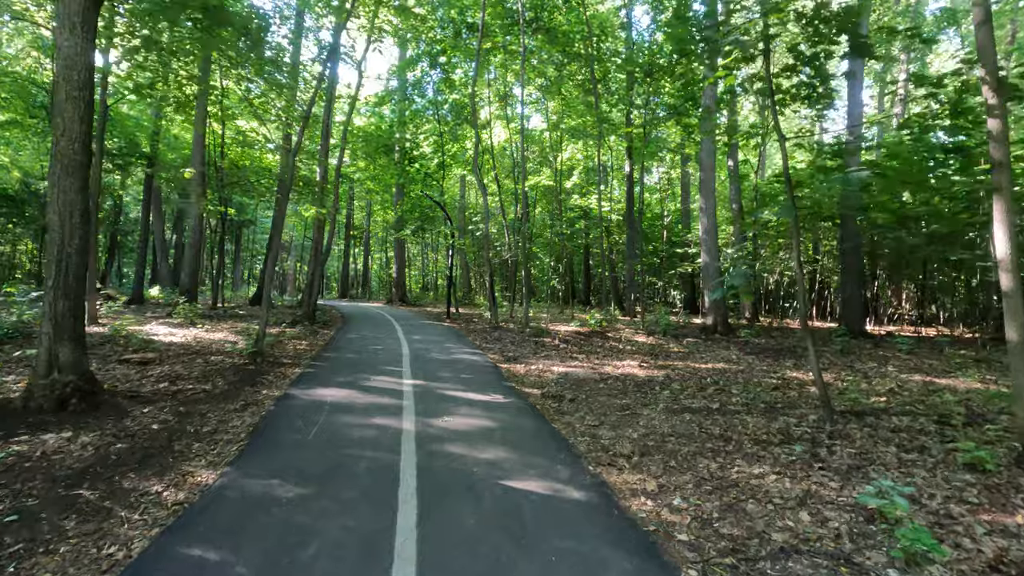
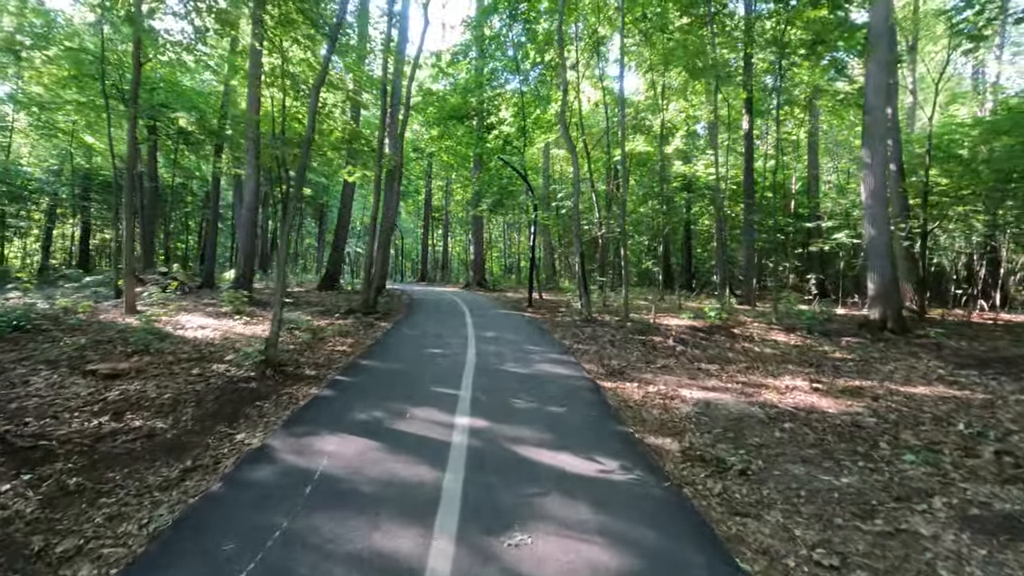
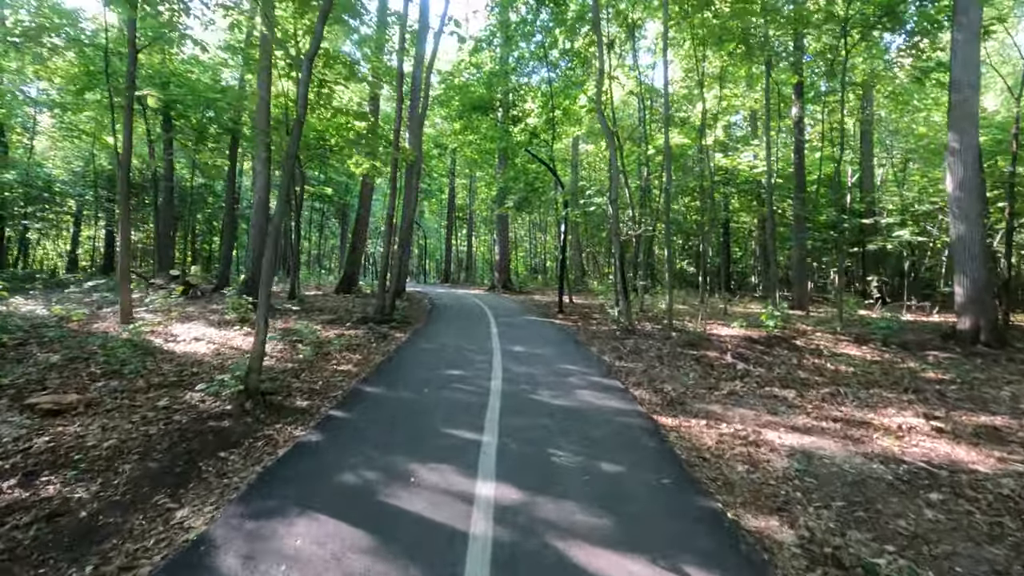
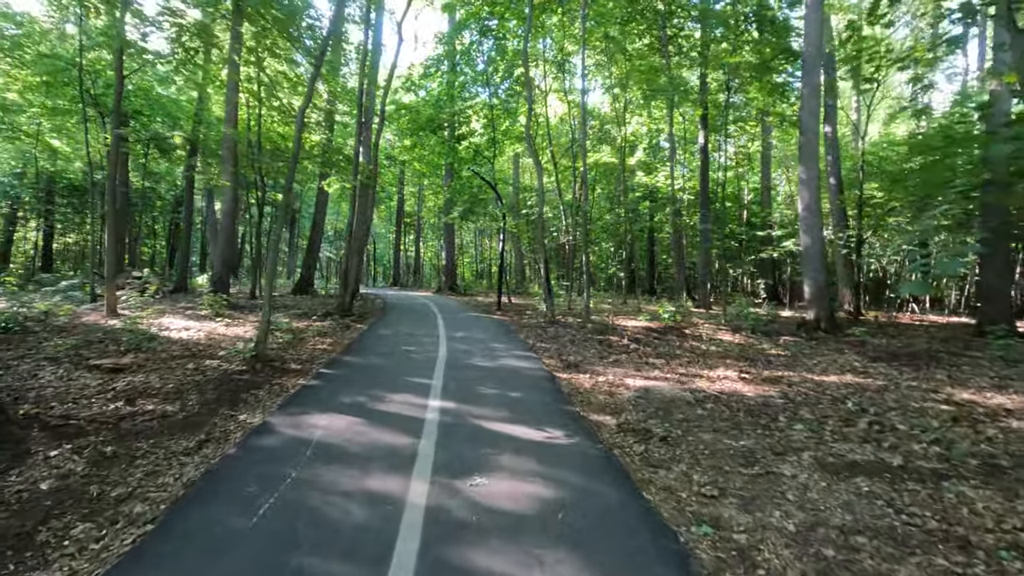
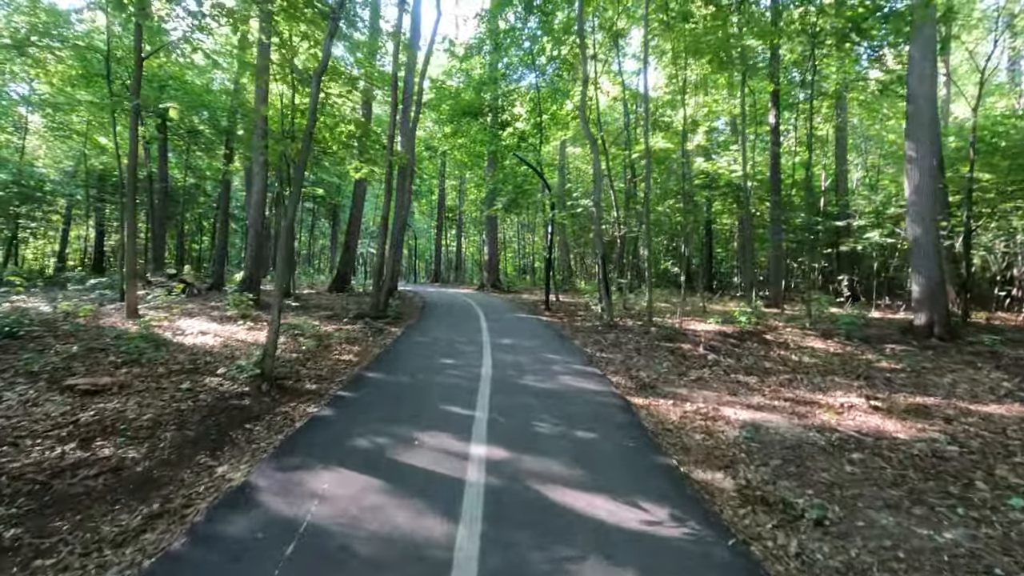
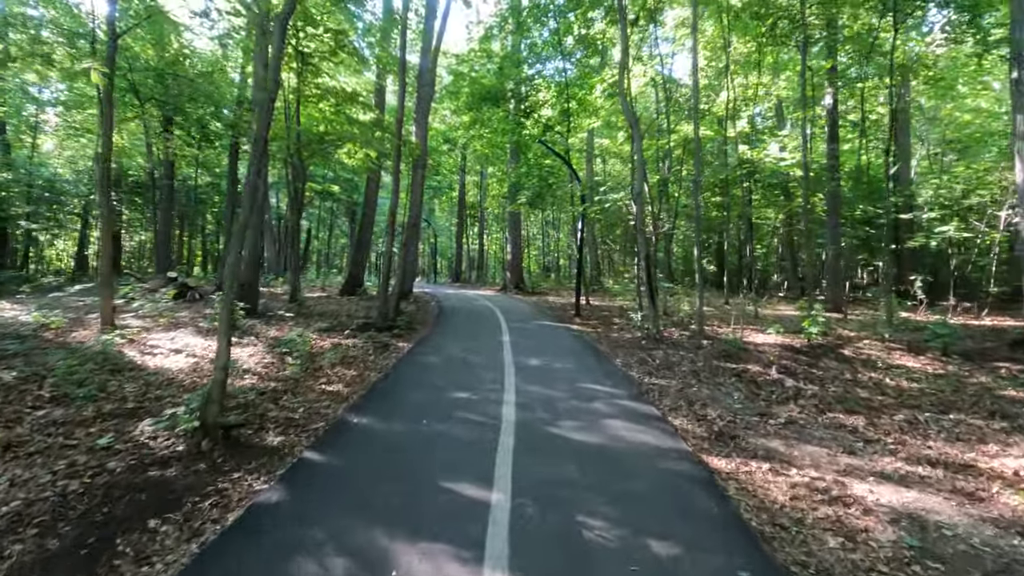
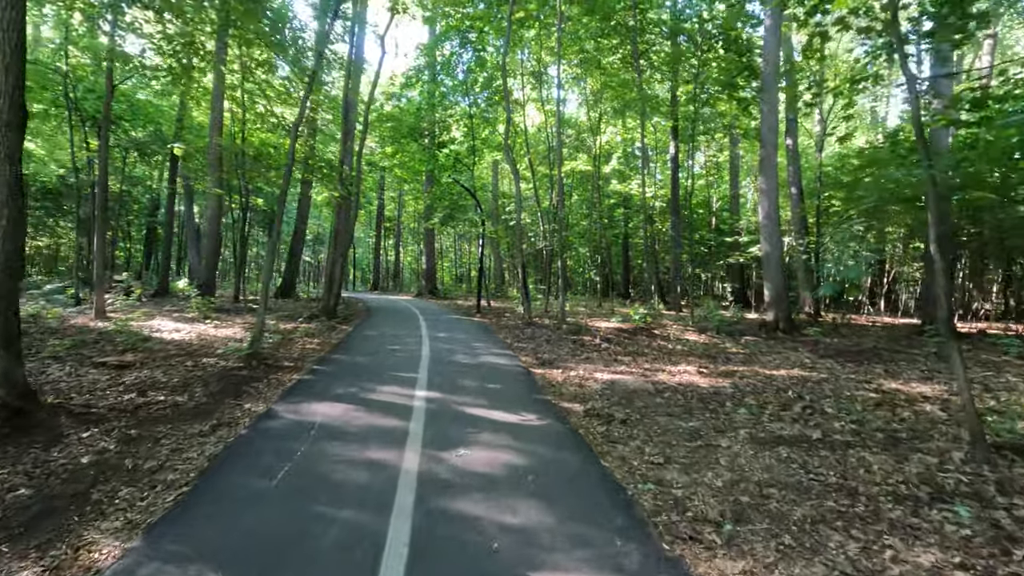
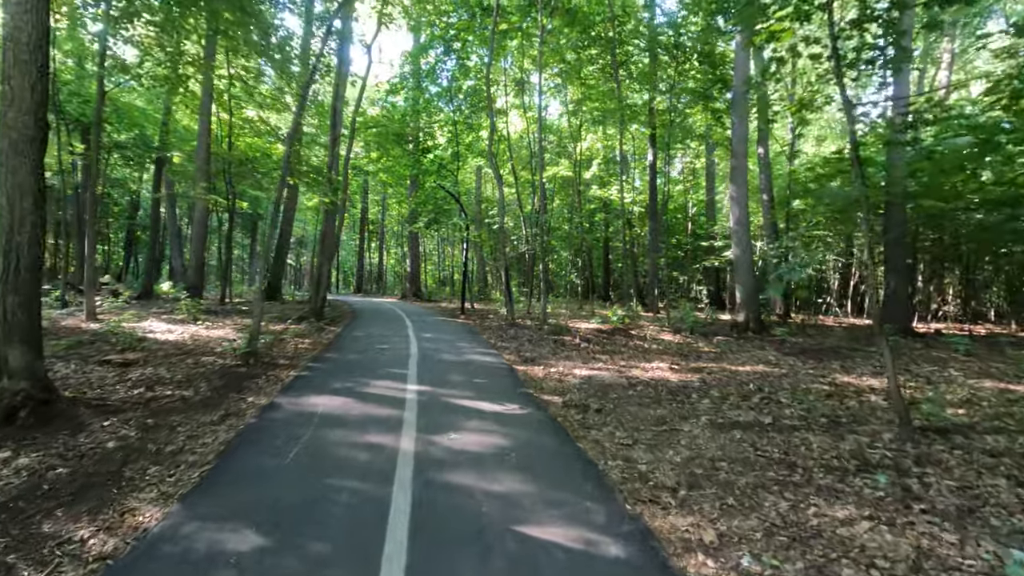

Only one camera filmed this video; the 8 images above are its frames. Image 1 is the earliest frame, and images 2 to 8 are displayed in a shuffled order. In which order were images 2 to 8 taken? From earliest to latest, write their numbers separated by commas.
8, 7, 4, 2, 5, 3, 6
